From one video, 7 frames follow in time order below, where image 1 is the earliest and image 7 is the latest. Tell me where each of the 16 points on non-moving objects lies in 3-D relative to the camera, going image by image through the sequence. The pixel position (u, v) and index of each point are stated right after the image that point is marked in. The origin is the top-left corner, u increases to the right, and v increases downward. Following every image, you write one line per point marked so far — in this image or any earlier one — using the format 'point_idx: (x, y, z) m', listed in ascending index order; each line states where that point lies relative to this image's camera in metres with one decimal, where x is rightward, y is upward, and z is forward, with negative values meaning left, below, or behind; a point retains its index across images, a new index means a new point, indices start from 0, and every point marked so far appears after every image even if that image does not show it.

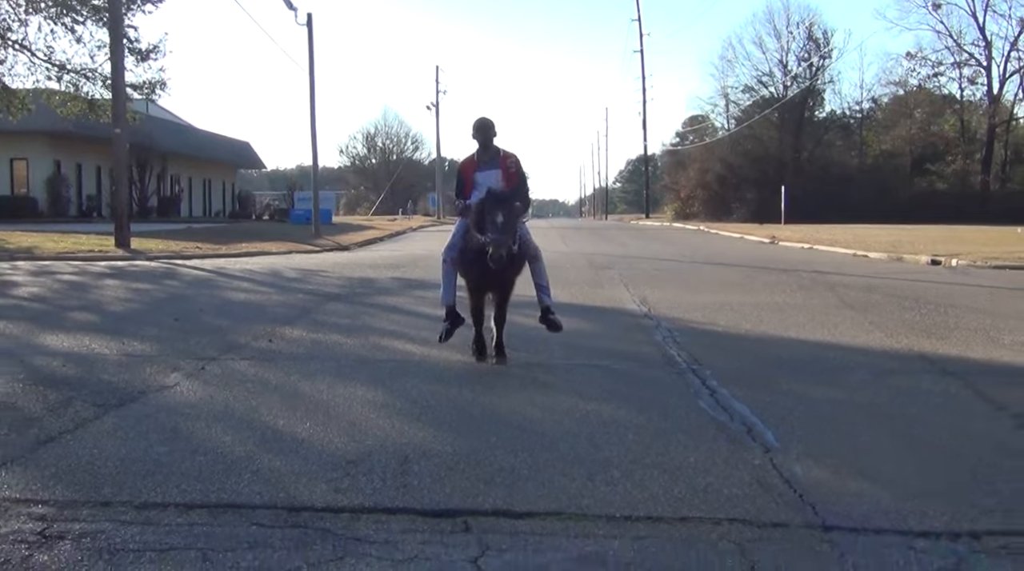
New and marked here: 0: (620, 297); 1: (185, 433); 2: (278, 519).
0: (+1.5, -0.2, +14.1) m
1: (-2.0, -0.9, +5.9) m
2: (-1.0, -1.0, +4.5) m
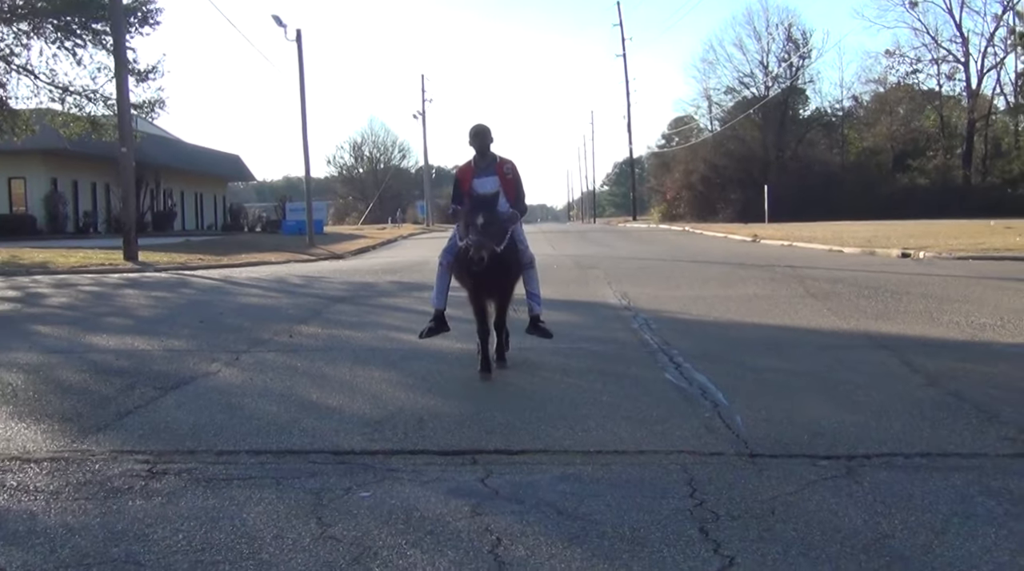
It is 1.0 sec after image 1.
0: (+1.4, -0.2, +15.5) m
1: (-2.0, -0.9, +7.2) m
2: (-1.1, -1.0, +5.9) m
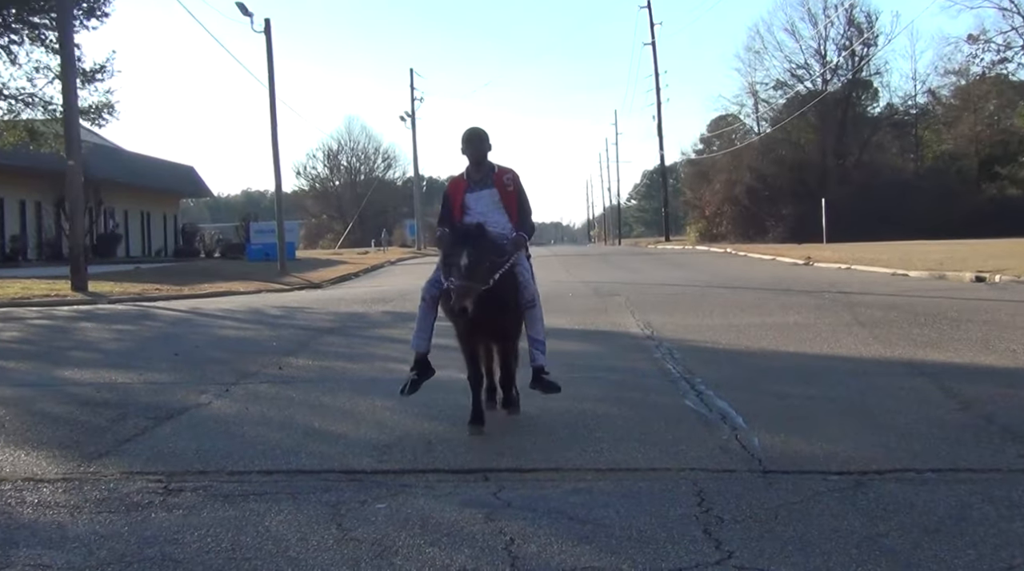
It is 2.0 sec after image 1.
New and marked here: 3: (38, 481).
0: (+1.7, -0.5, +15.7) m
1: (-1.9, -1.0, +7.5) m
2: (-1.0, -1.1, +6.1) m
3: (-2.6, -1.1, +5.9) m
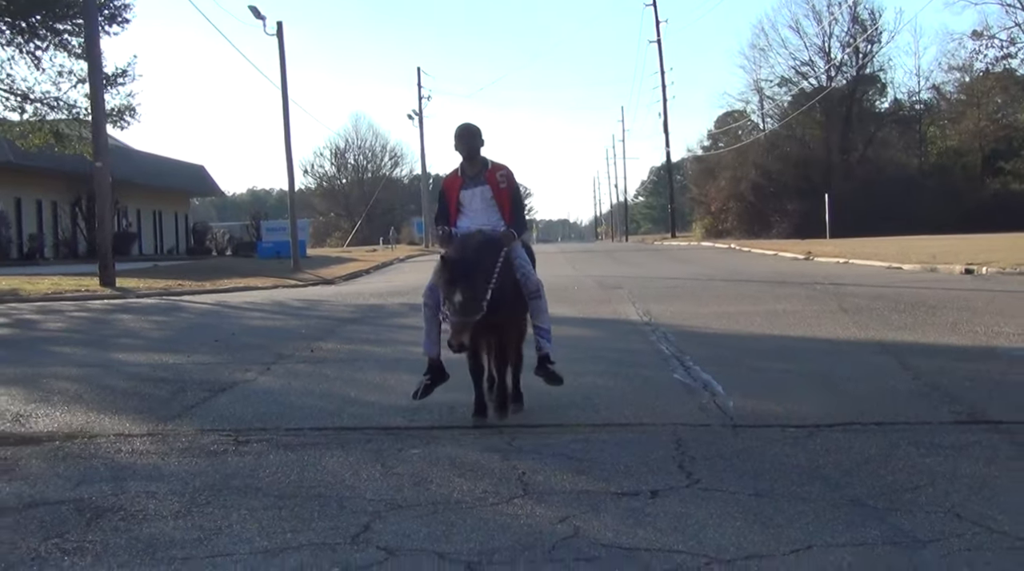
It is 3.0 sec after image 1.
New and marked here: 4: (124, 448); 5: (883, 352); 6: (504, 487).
0: (+1.8, -0.4, +16.9) m
1: (-1.8, -0.9, +8.6) m
2: (-0.9, -1.0, +7.3) m
3: (-2.5, -1.0, +7.1) m
4: (-2.4, -1.0, +6.7) m
5: (+3.7, -0.7, +10.7) m
6: (0.0, -1.1, +5.7) m
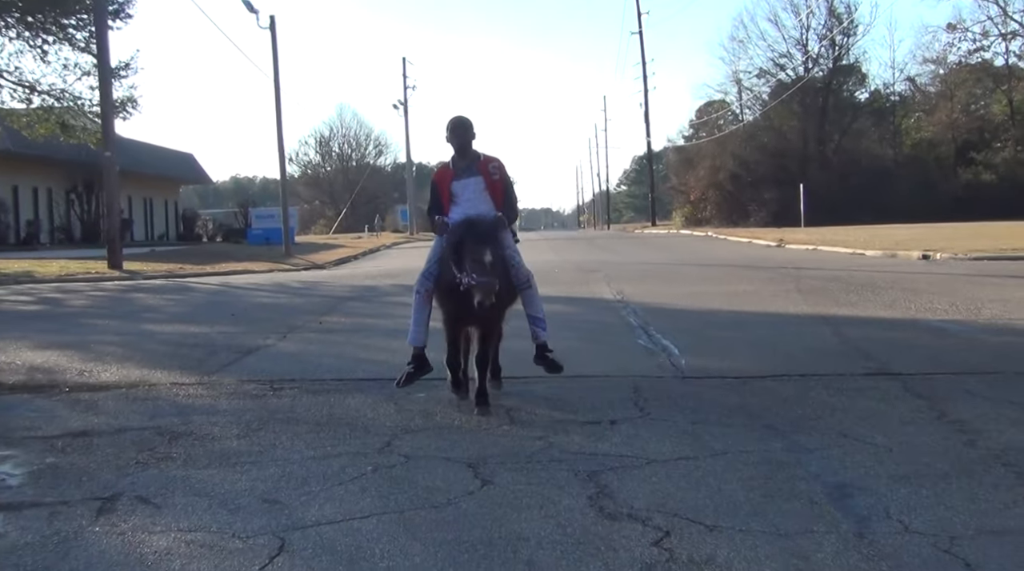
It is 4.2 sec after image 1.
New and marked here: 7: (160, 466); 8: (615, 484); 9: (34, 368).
0: (+1.5, -0.1, +18.4) m
1: (-1.9, -0.7, +10.1) m
2: (-1.0, -0.8, +8.7) m
3: (-2.6, -0.8, +8.6) m
4: (-2.5, -0.8, +8.2) m
5: (+3.5, -0.4, +12.3) m
6: (-0.1, -0.9, +7.1) m
7: (-2.0, -1.0, +6.1) m
8: (+0.5, -1.0, +5.5) m
9: (-4.1, -0.7, +9.3) m
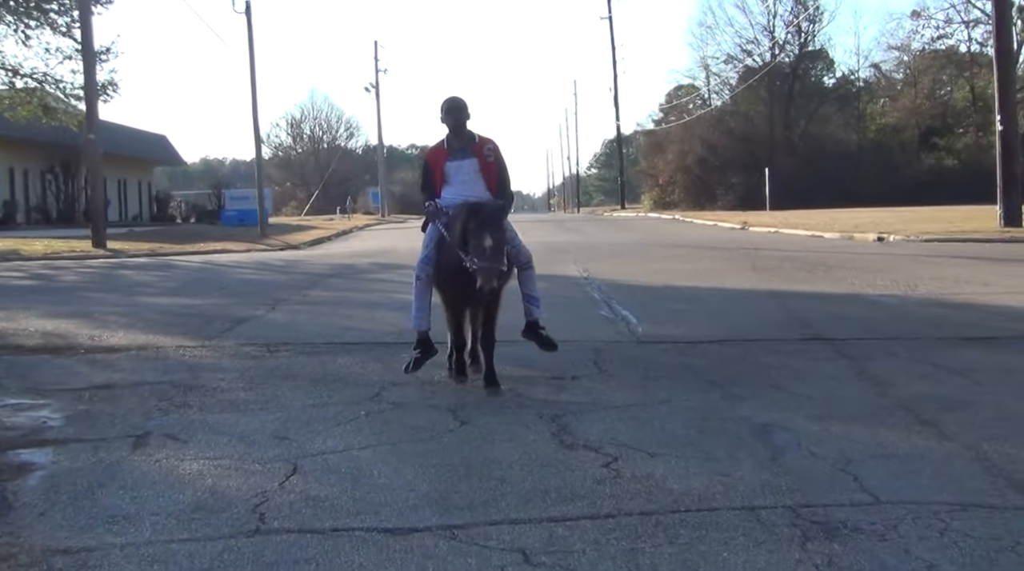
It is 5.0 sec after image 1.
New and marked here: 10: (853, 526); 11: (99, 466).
0: (+1.0, +0.3, +19.4) m
1: (-2.2, -0.4, +11.0) m
2: (-1.2, -0.5, +9.7) m
3: (-2.9, -0.5, +9.4) m
4: (-2.8, -0.6, +9.1) m
5: (+3.2, -0.2, +13.3) m
6: (-0.3, -0.7, +8.1) m
7: (-2.2, -0.8, +7.0) m
8: (+0.4, -0.8, +6.5) m
9: (-4.4, -0.5, +10.1) m
10: (+1.5, -1.0, +4.6) m
11: (-2.2, -1.0, +5.8) m
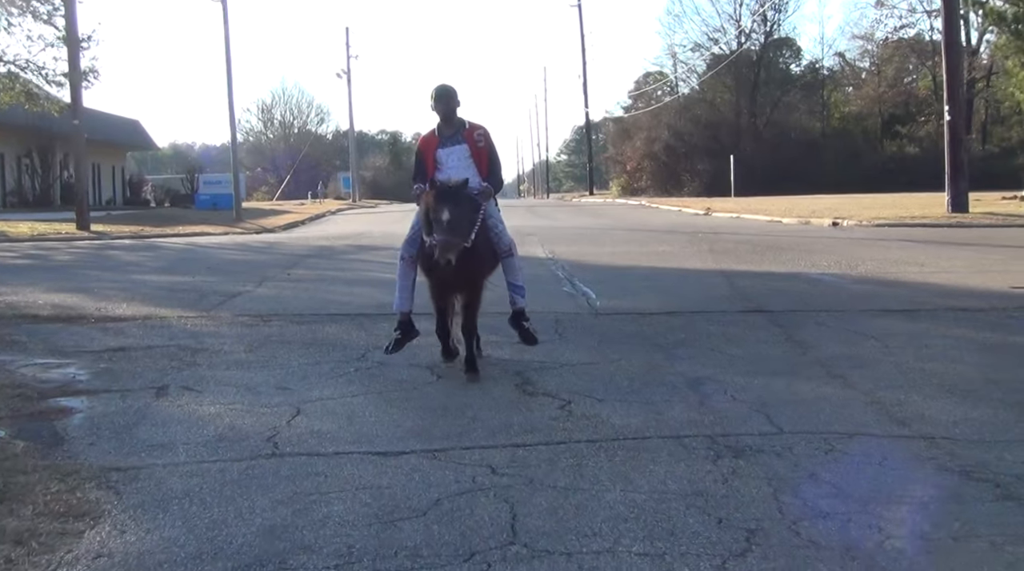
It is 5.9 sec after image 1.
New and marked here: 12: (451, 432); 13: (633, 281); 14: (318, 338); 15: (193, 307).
0: (+0.5, +0.7, +20.4) m
1: (-2.6, -0.2, +12.0) m
2: (-1.5, -0.3, +10.7) m
3: (-3.2, -0.3, +10.4) m
4: (-3.0, -0.4, +10.1) m
5: (+2.8, +0.1, +14.4) m
6: (-0.6, -0.5, +9.2) m
7: (-2.4, -0.6, +8.0) m
8: (+0.2, -0.6, +7.6) m
9: (-4.7, -0.2, +11.1) m
10: (+1.3, -0.9, +5.7) m
11: (-2.4, -0.8, +6.8) m
12: (-0.3, -0.8, +6.1) m
13: (+1.6, +0.1, +13.9) m
14: (-1.7, -0.5, +9.3) m
15: (-3.4, -0.2, +11.2) m
